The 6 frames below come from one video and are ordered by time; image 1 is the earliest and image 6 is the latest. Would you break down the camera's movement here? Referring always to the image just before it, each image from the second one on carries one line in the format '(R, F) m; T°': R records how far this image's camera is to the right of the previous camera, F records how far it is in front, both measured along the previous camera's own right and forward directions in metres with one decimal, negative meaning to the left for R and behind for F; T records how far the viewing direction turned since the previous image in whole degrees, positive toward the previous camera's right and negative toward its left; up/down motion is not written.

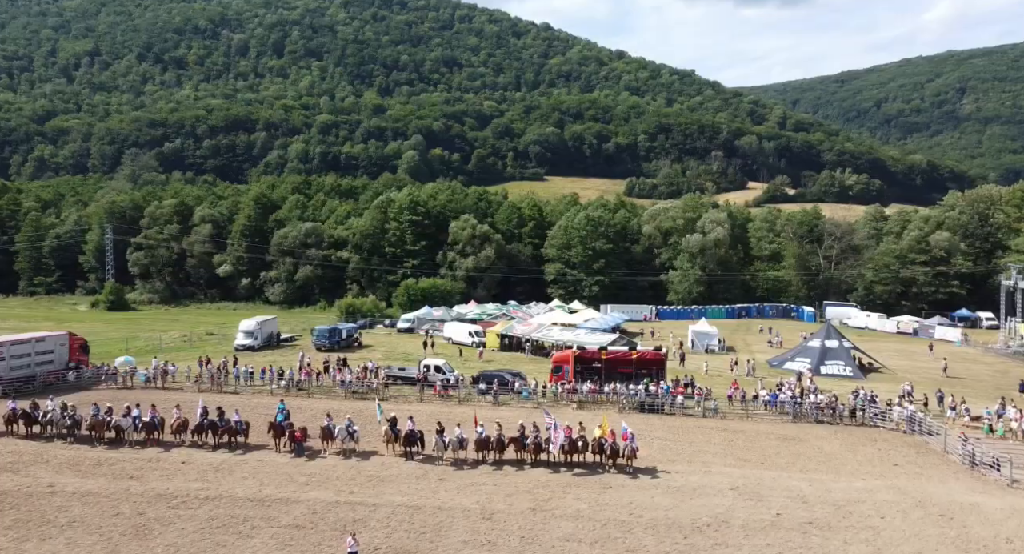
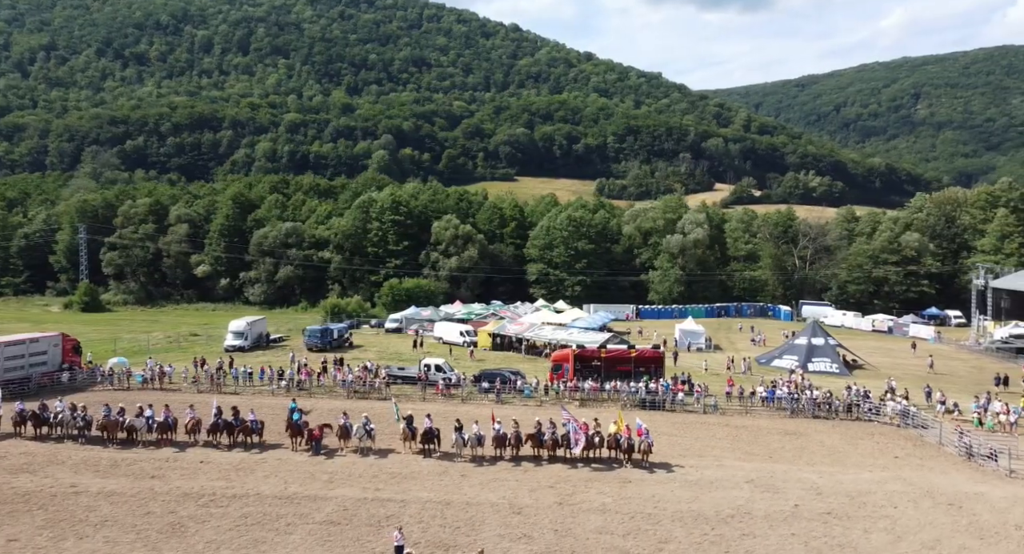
(-2.1, -0.6) m; +3°
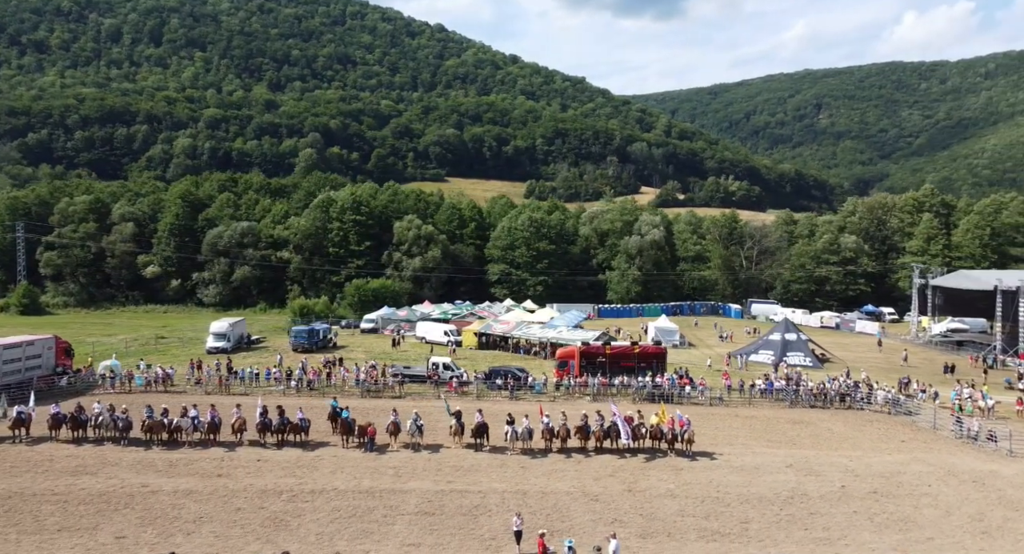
(-5.7, -1.2) m; +6°
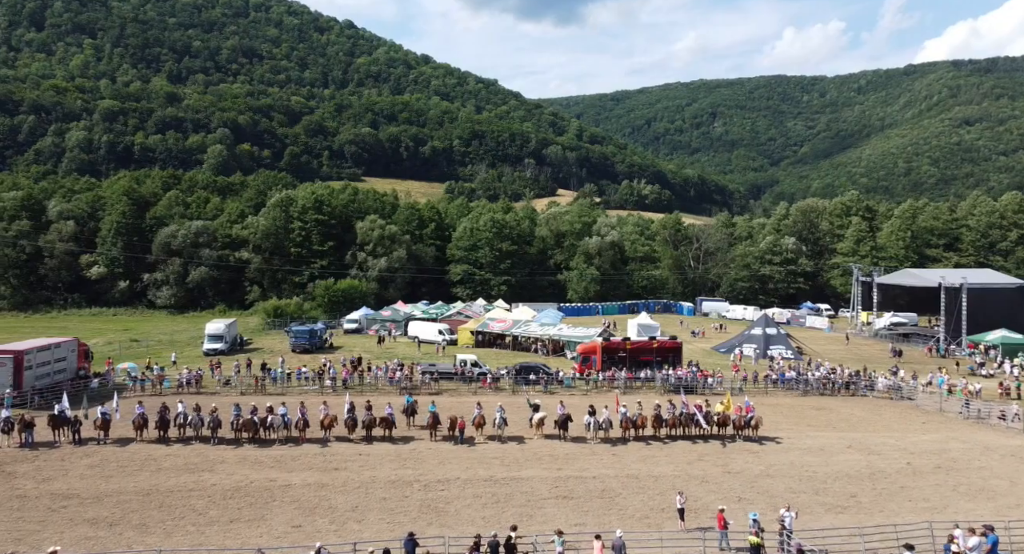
(-8.4, -1.1) m; +8°
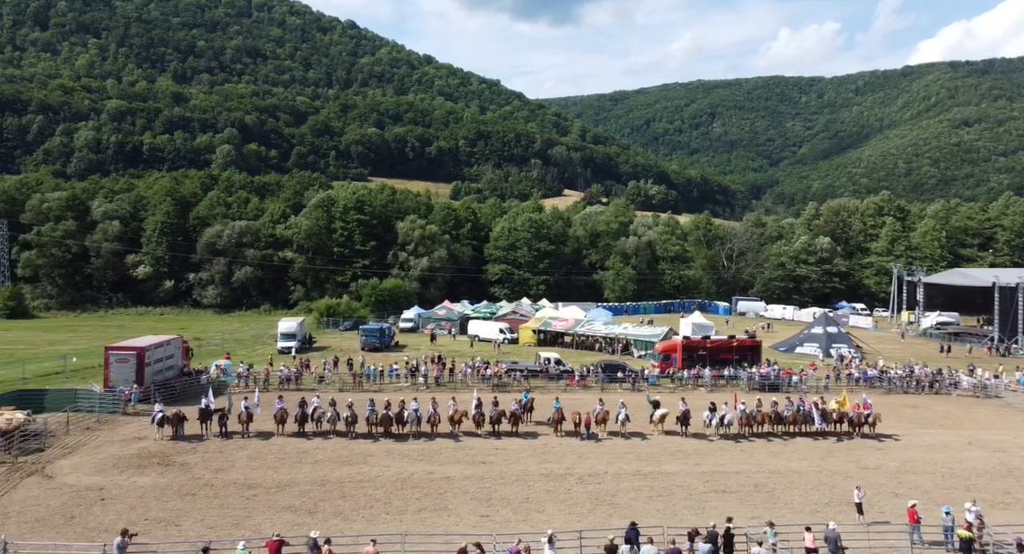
(-5.9, -0.4) m; +1°
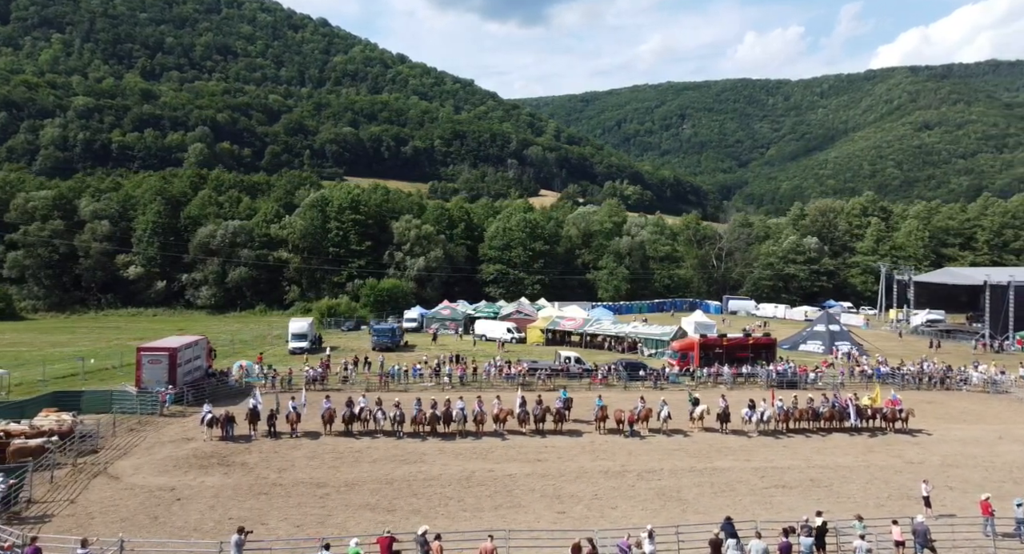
(-3.5, -0.1) m; +3°
